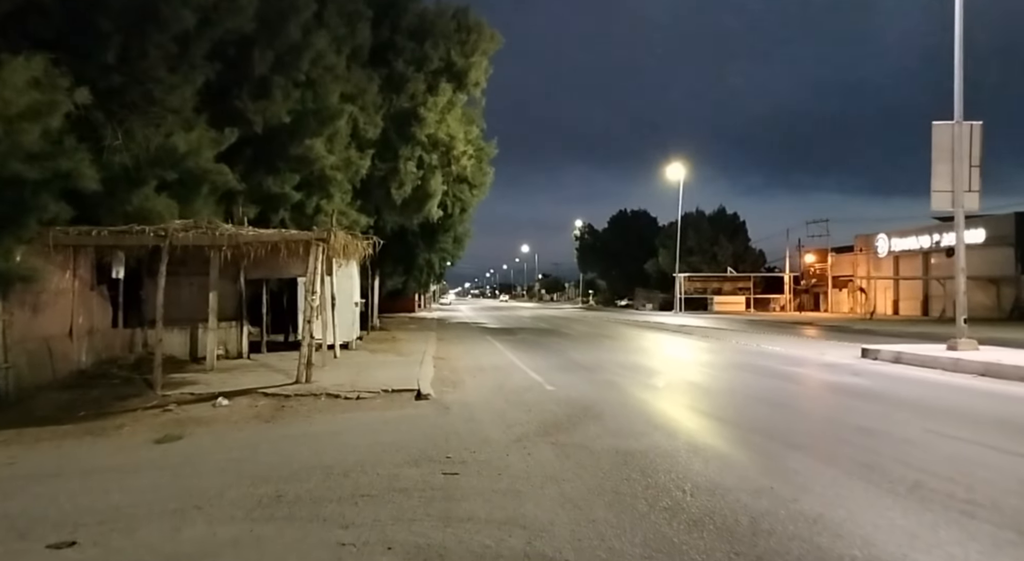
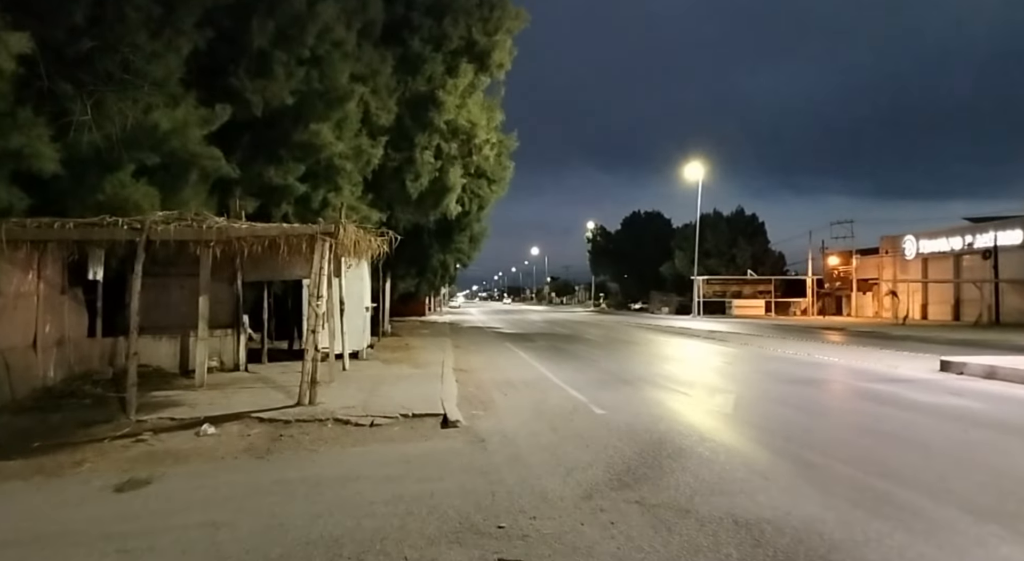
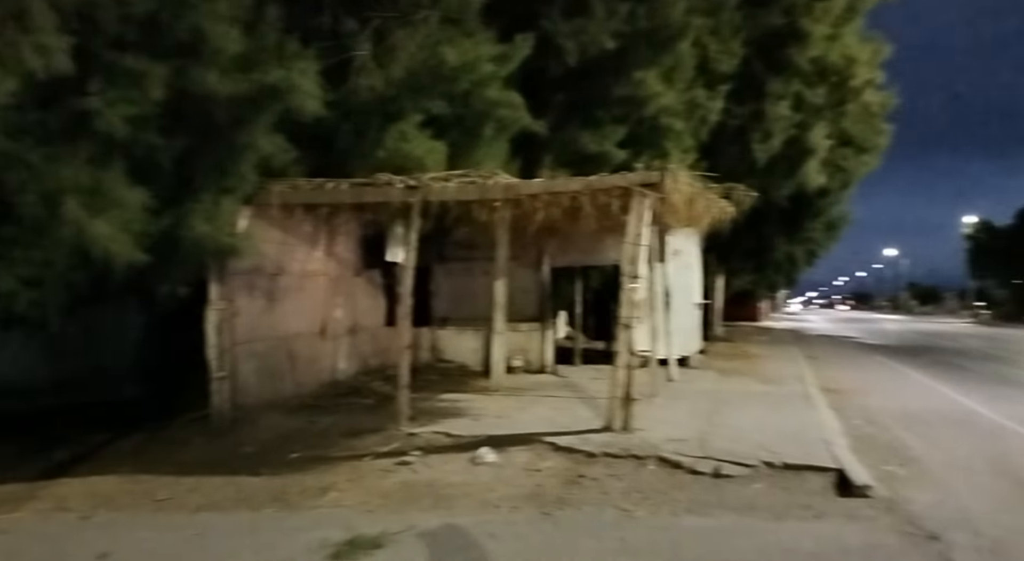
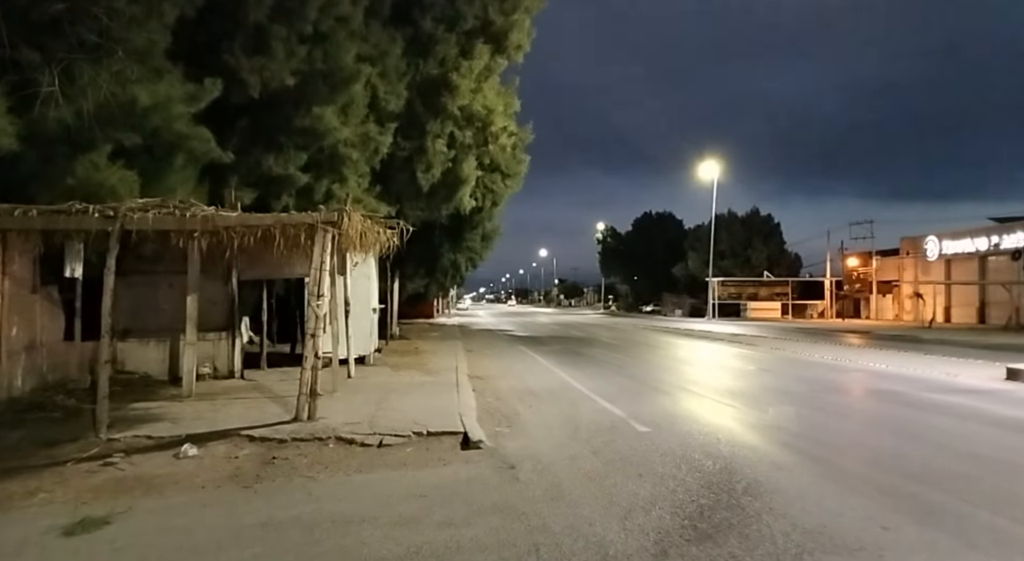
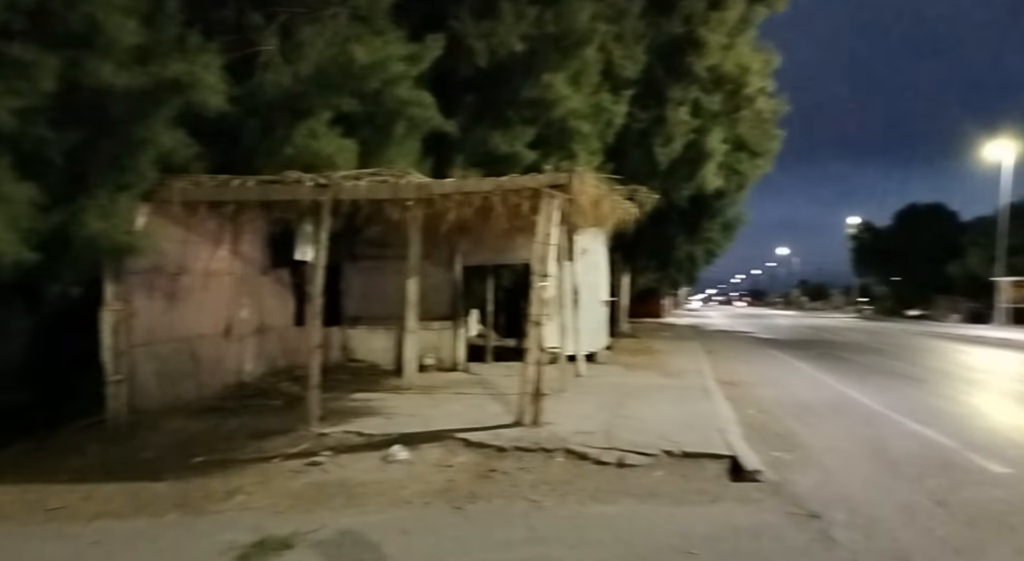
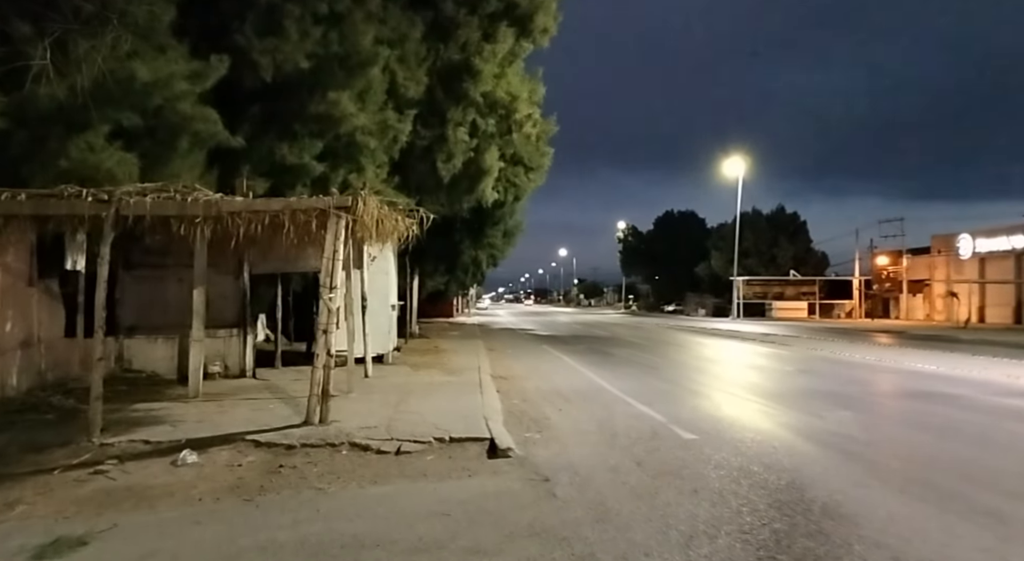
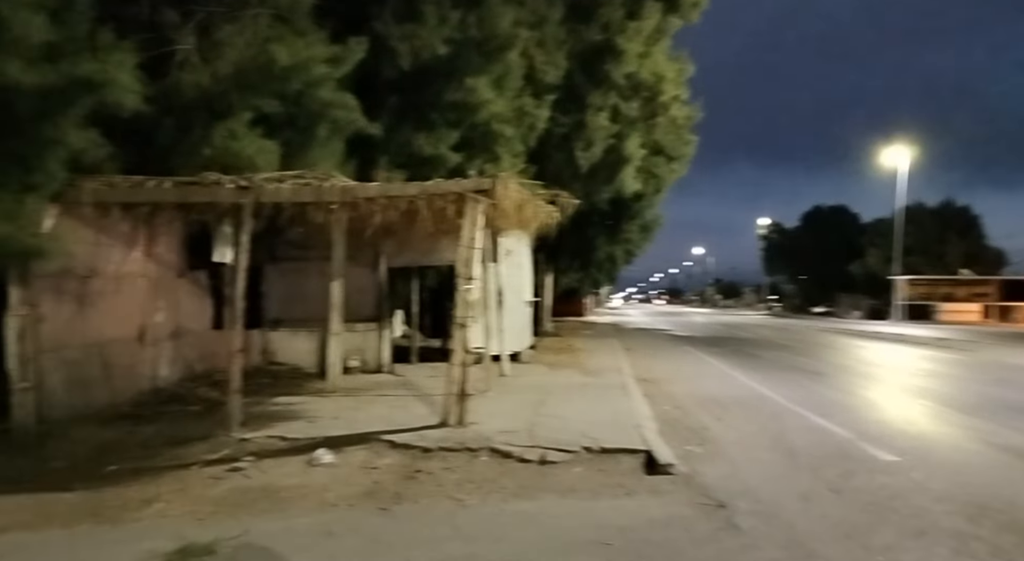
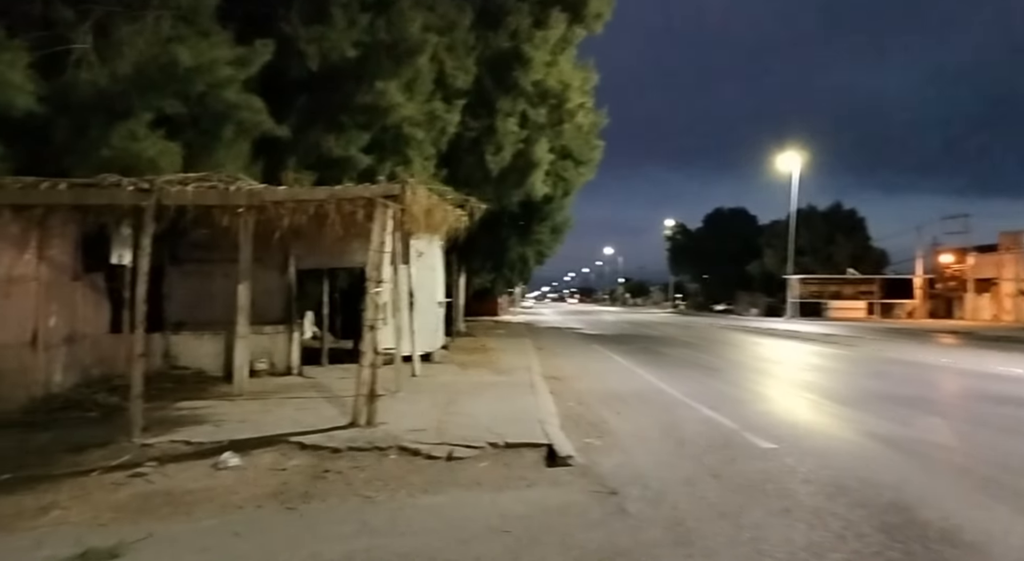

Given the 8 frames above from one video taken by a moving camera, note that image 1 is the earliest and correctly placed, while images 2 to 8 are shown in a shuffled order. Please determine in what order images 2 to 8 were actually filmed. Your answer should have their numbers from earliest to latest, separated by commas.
2, 4, 6, 8, 7, 5, 3
